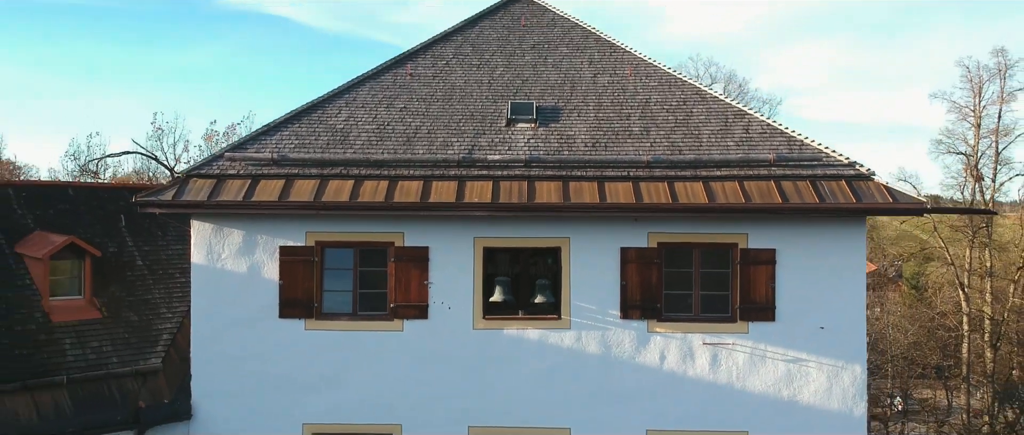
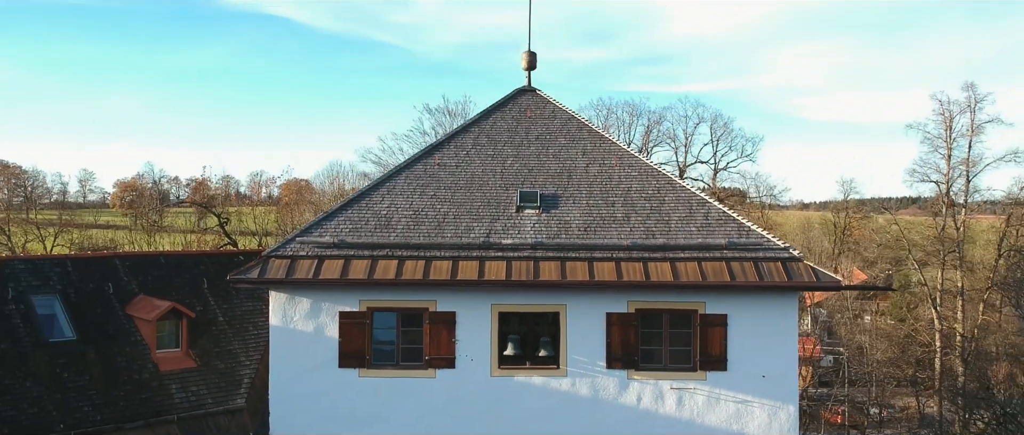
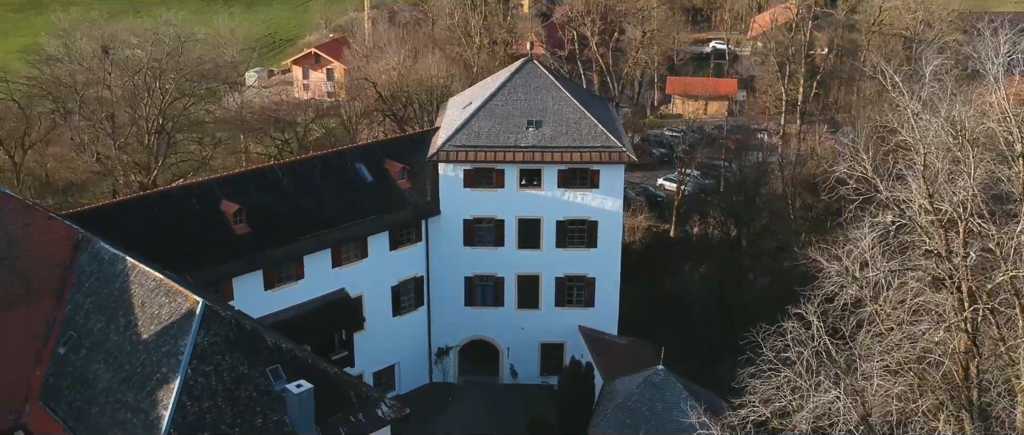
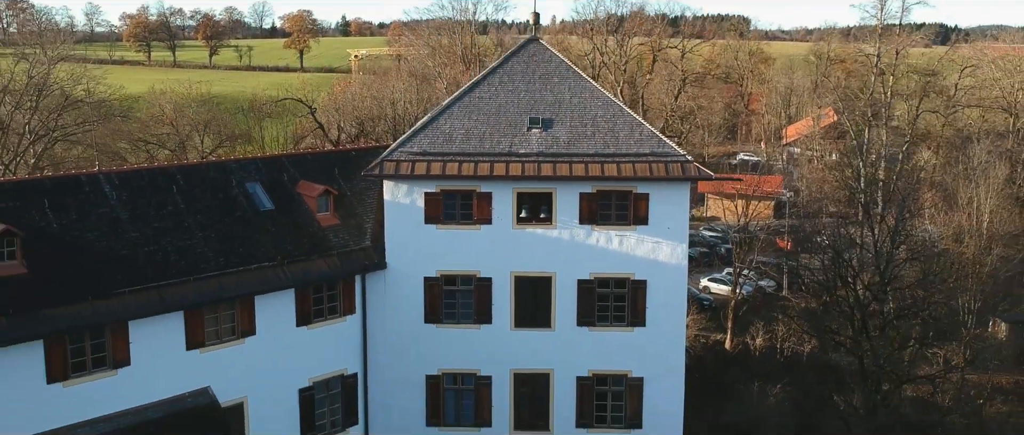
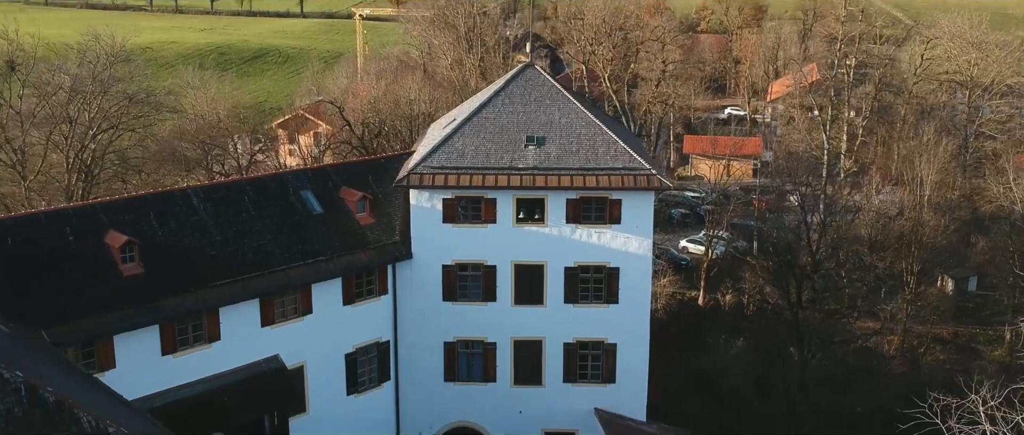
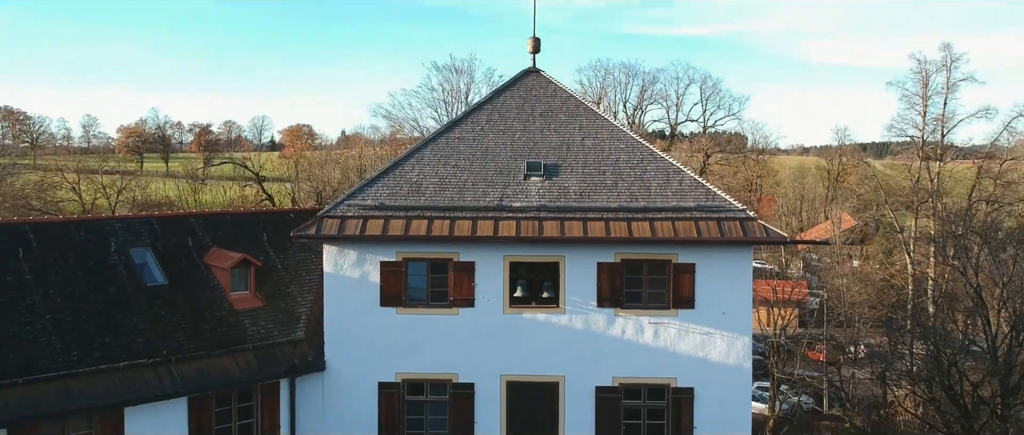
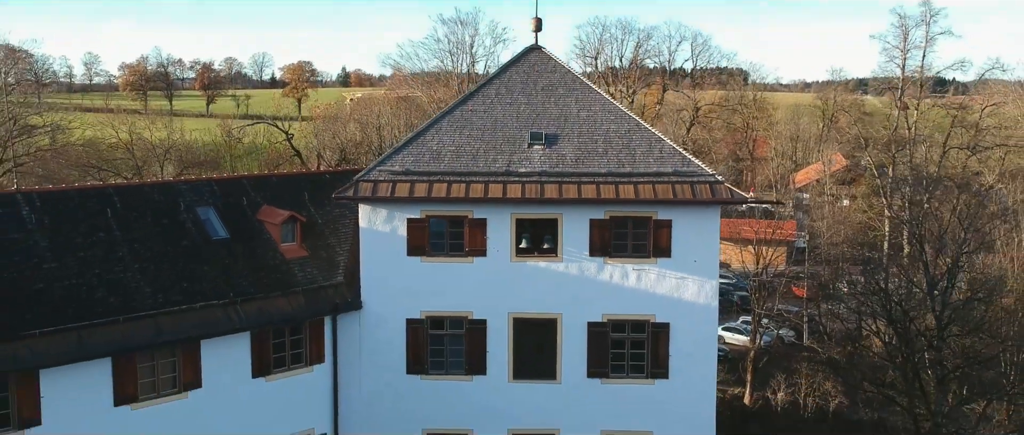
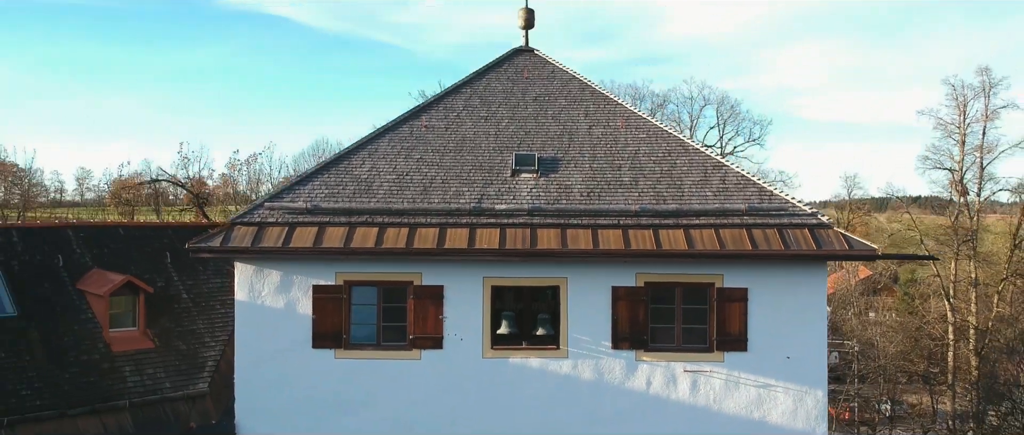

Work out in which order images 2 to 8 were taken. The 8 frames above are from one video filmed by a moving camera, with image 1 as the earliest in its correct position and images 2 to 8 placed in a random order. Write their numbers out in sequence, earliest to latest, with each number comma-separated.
8, 2, 6, 7, 4, 5, 3
